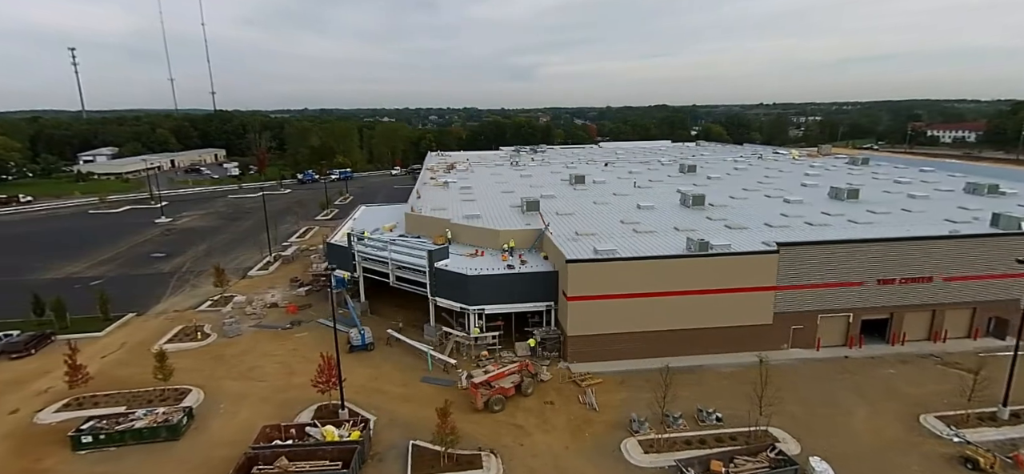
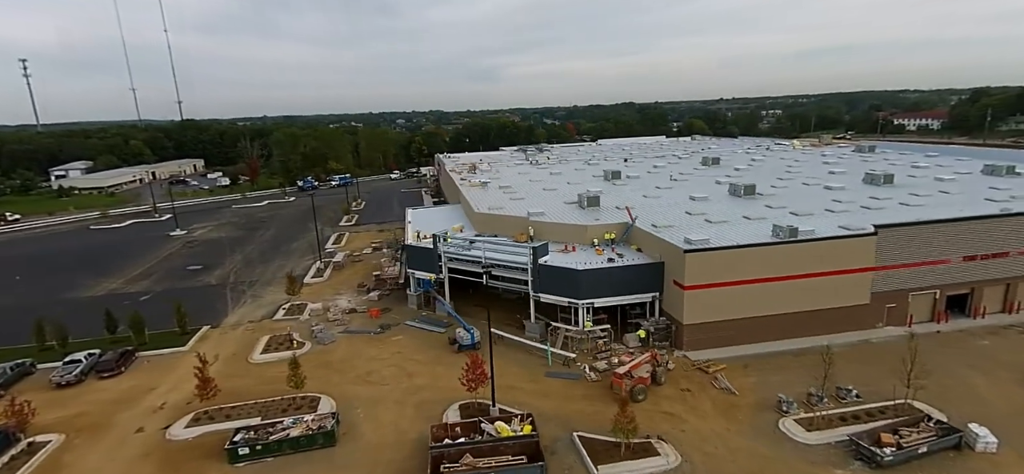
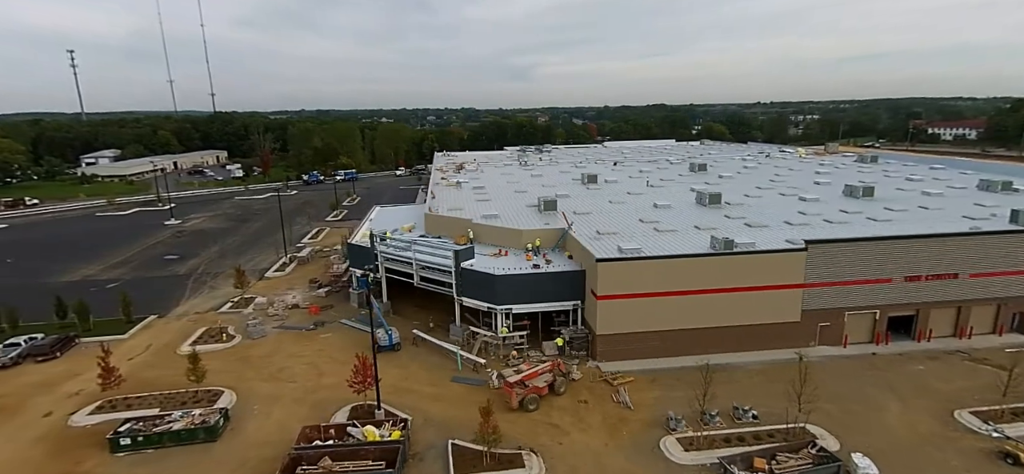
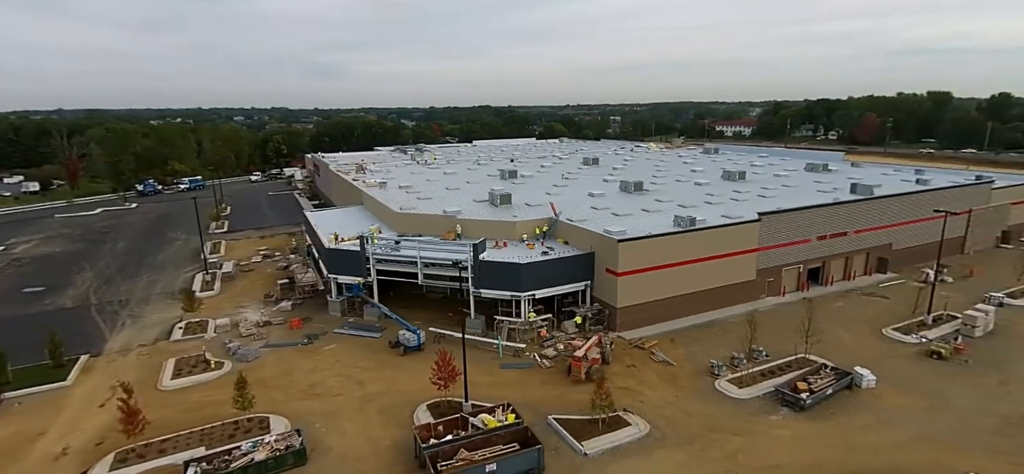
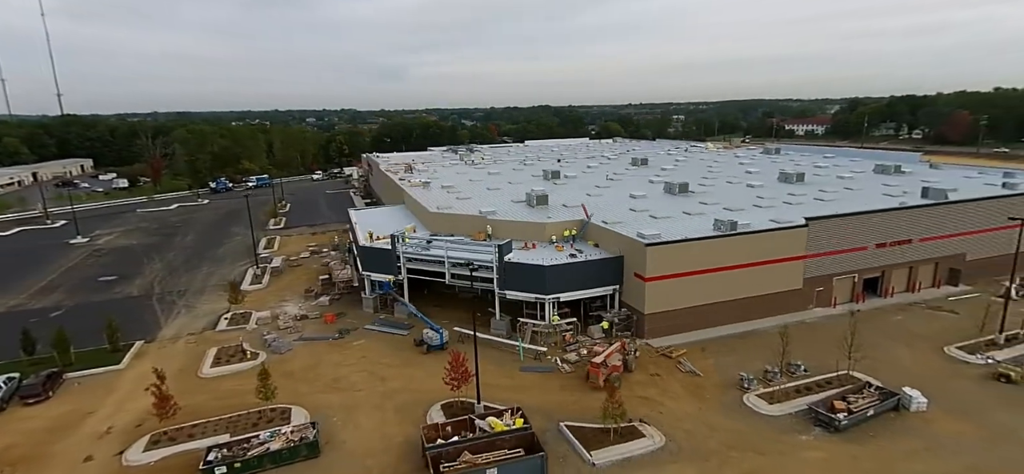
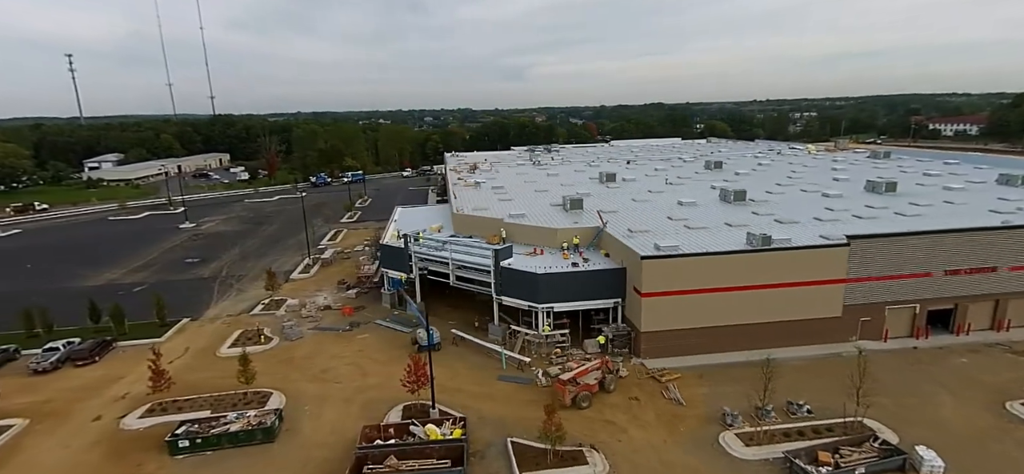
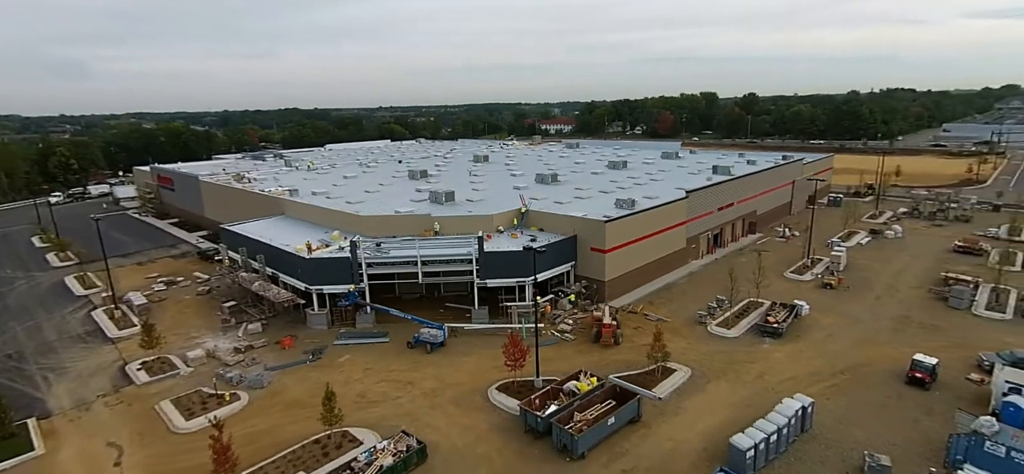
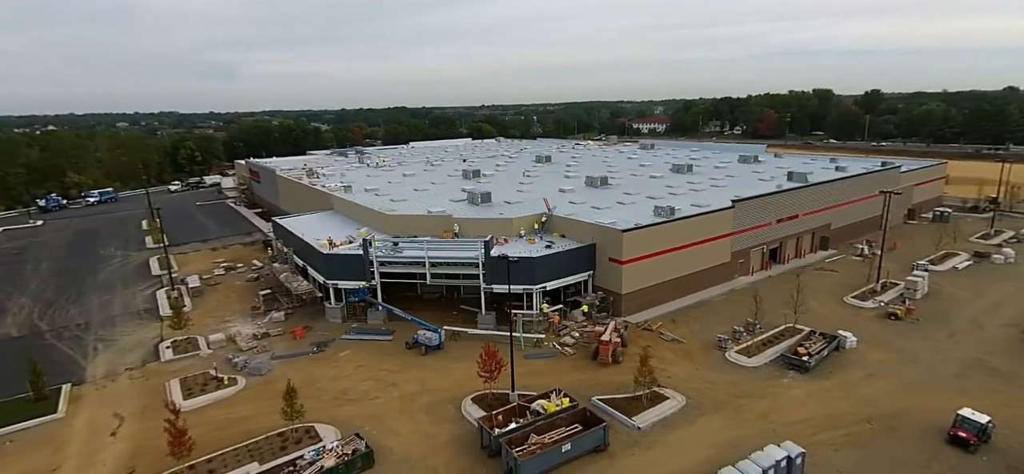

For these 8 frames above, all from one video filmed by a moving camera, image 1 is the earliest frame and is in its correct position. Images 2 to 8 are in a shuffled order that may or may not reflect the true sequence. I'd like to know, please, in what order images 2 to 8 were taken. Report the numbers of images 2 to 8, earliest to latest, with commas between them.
3, 6, 2, 5, 4, 8, 7
